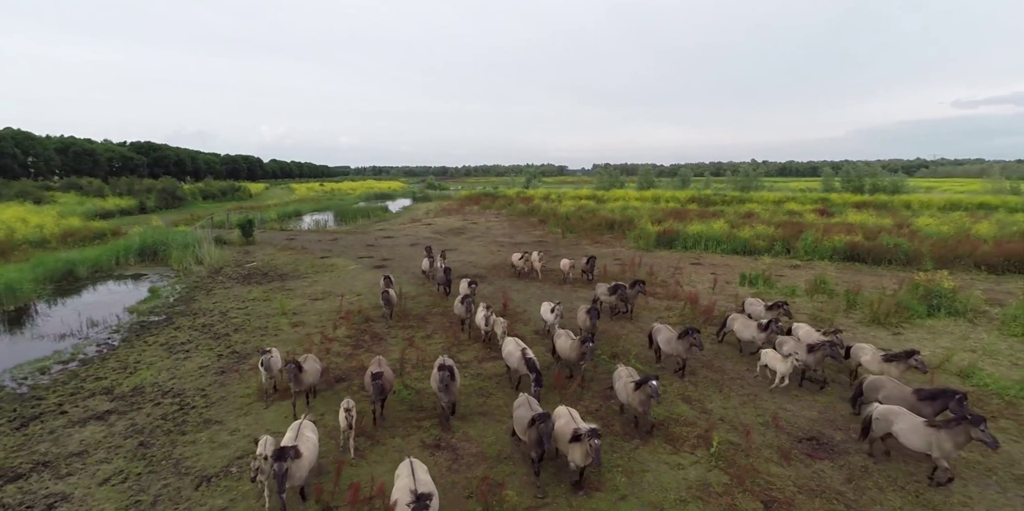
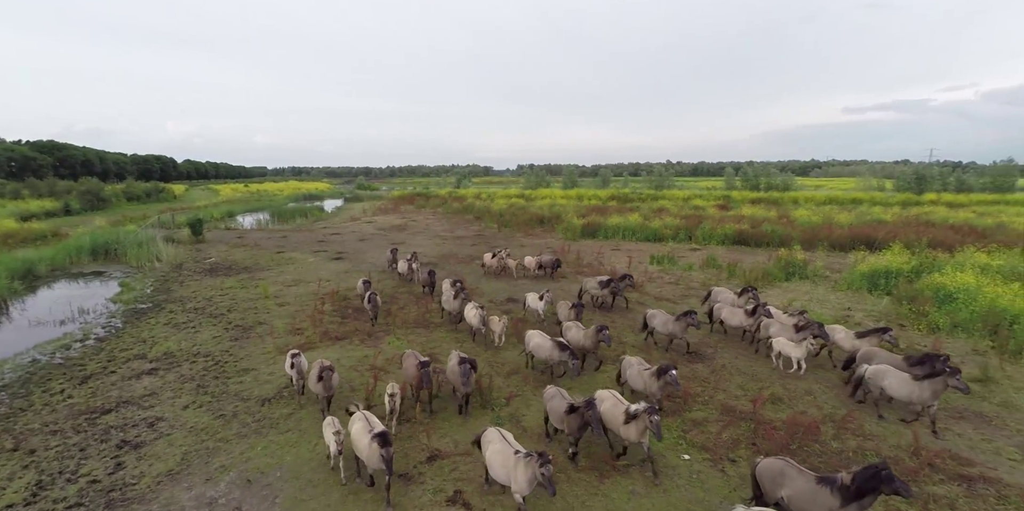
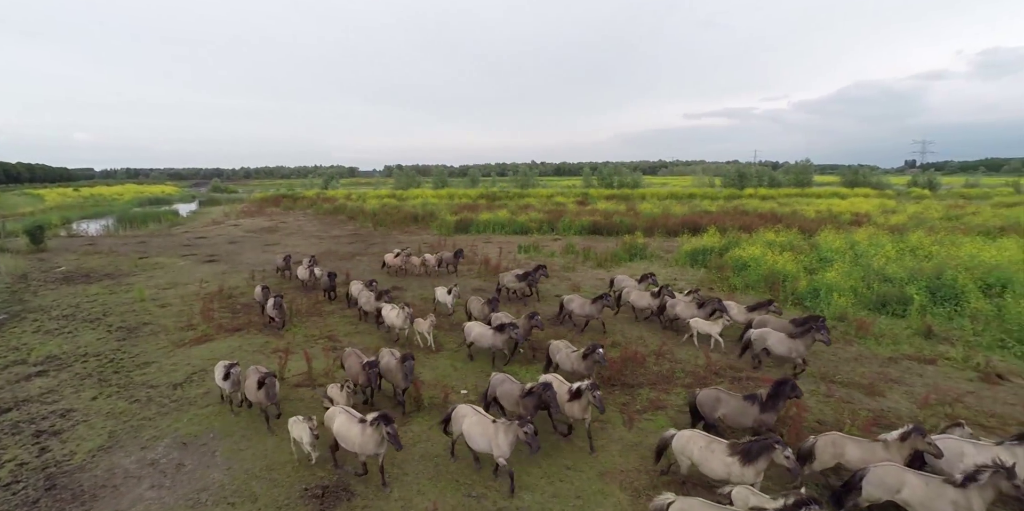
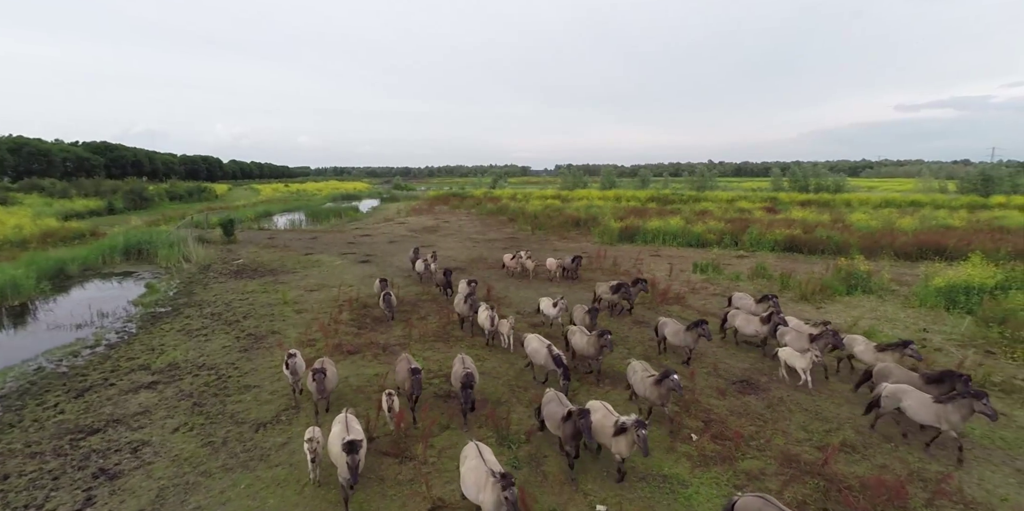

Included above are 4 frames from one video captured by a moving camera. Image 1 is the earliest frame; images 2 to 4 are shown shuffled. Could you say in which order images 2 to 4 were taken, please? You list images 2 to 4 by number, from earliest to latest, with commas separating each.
4, 2, 3
